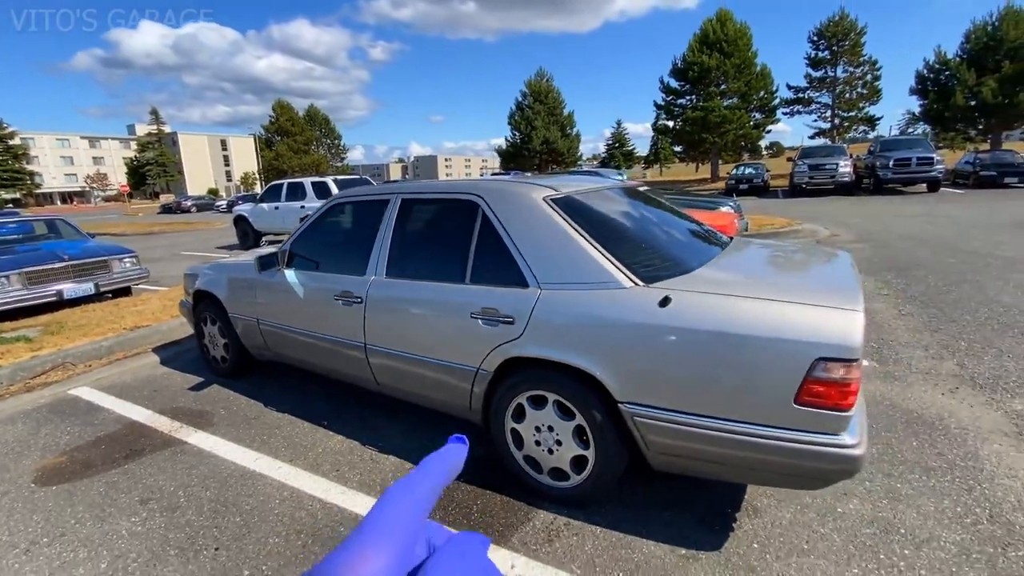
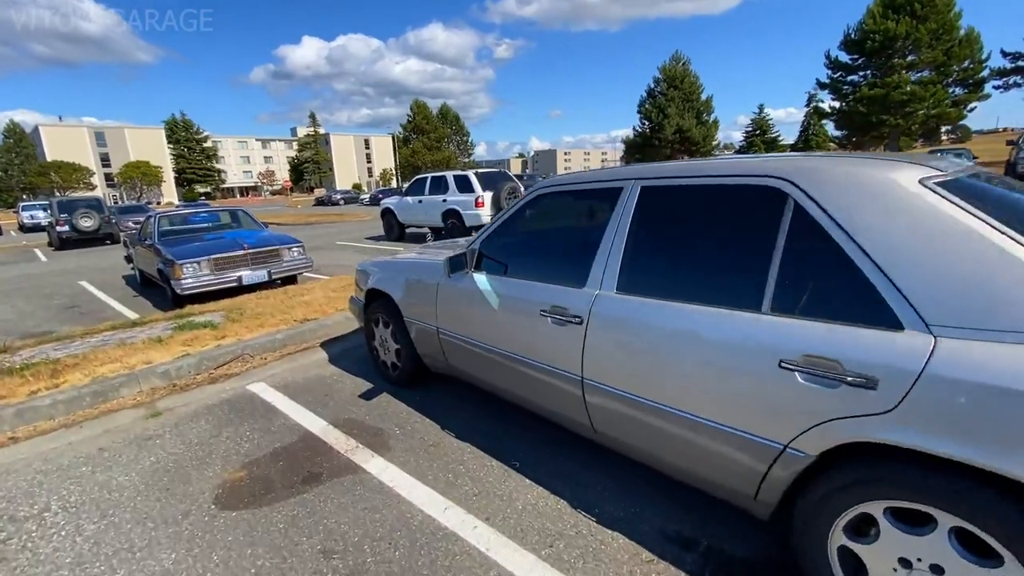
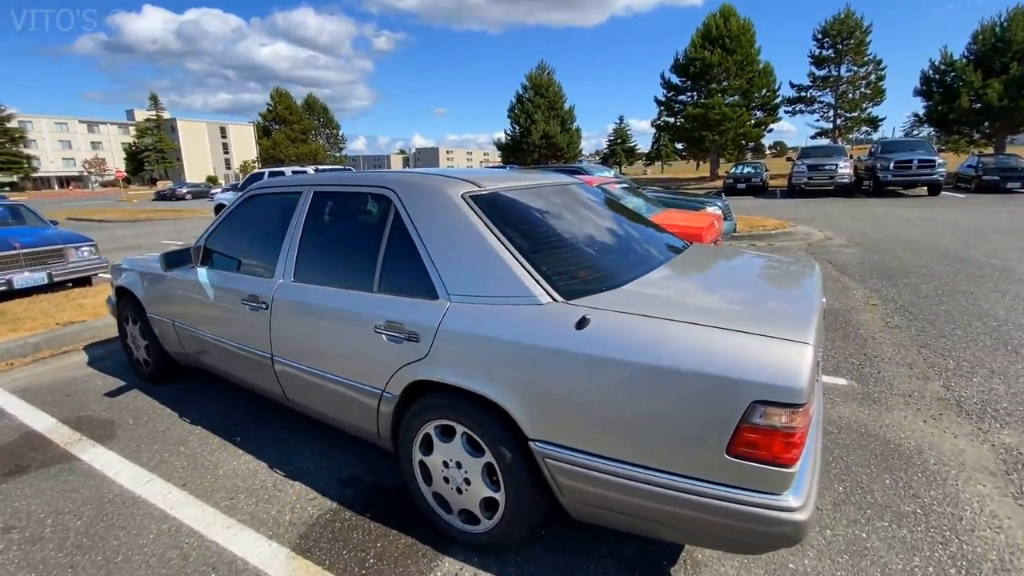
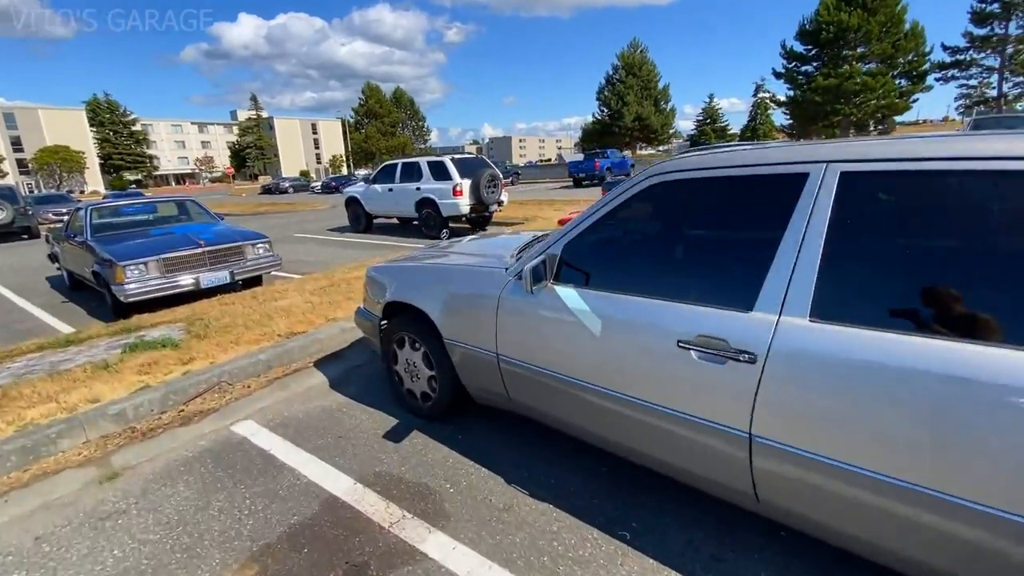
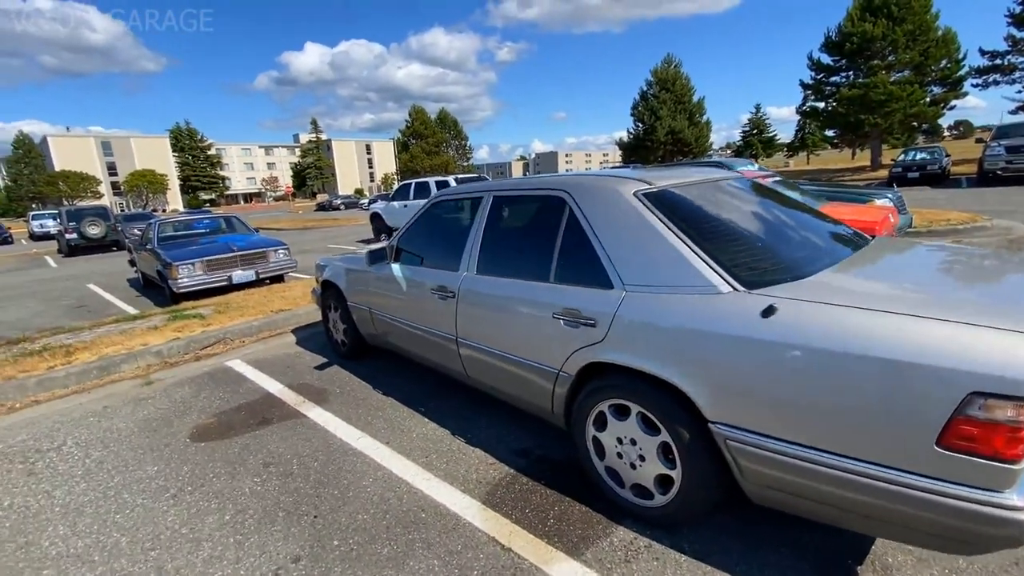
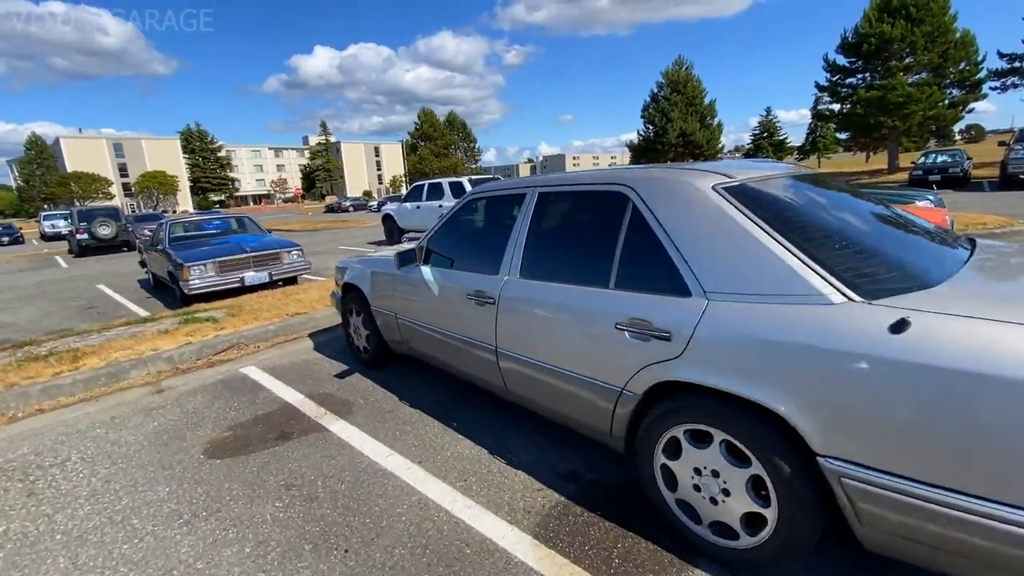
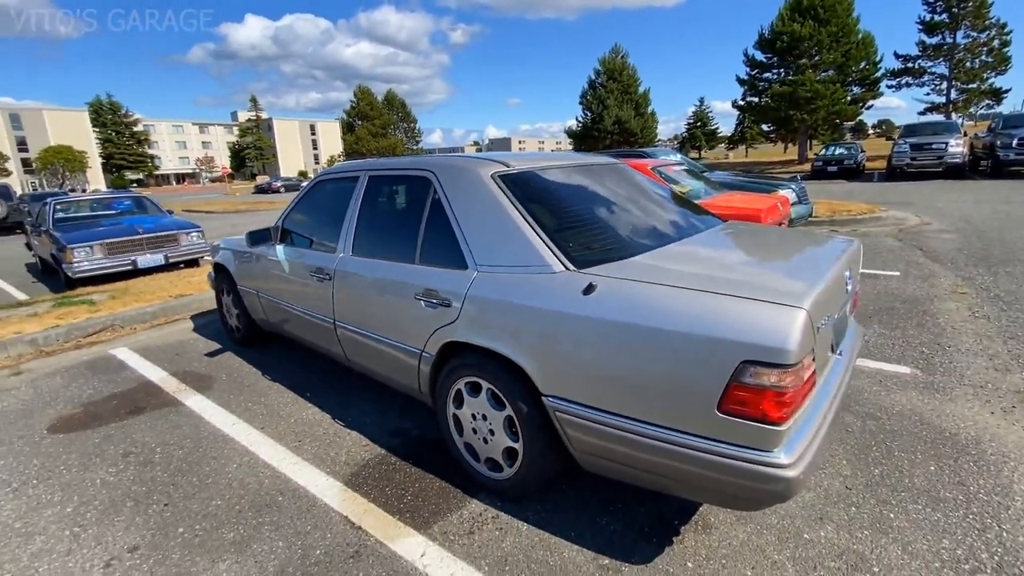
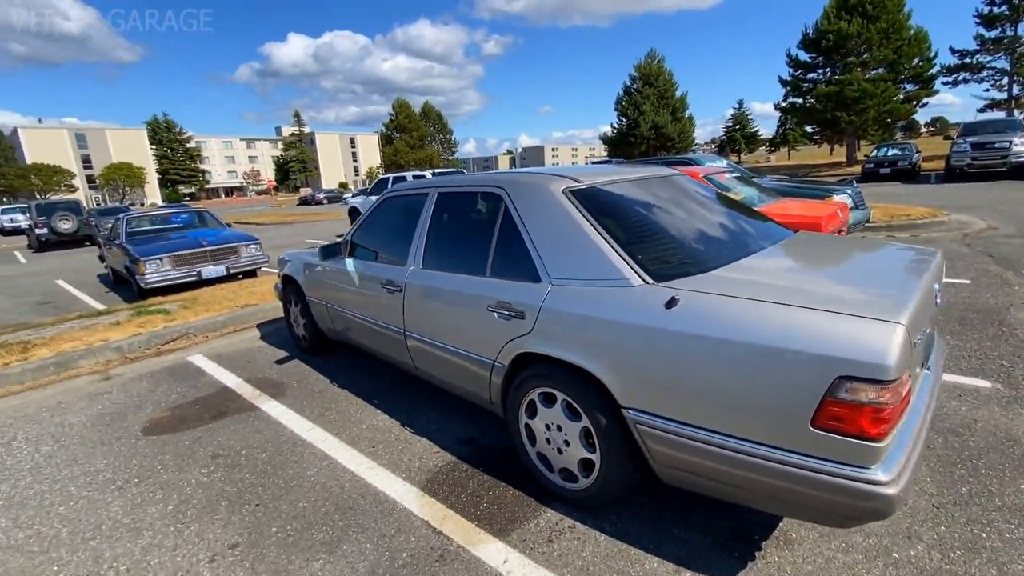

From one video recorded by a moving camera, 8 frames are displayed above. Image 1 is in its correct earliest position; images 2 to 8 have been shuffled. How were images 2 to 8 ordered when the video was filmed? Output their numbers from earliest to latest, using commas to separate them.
3, 7, 8, 5, 6, 2, 4
